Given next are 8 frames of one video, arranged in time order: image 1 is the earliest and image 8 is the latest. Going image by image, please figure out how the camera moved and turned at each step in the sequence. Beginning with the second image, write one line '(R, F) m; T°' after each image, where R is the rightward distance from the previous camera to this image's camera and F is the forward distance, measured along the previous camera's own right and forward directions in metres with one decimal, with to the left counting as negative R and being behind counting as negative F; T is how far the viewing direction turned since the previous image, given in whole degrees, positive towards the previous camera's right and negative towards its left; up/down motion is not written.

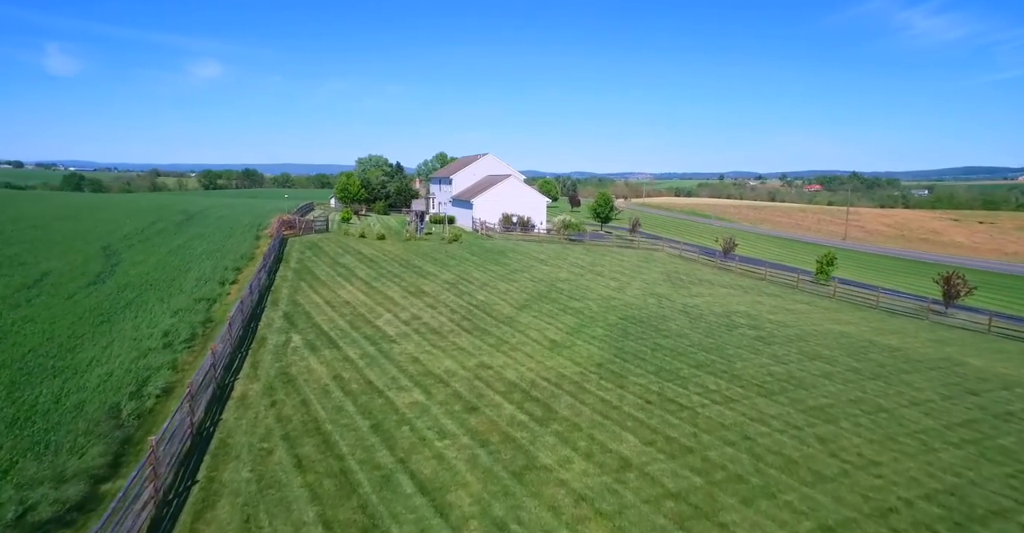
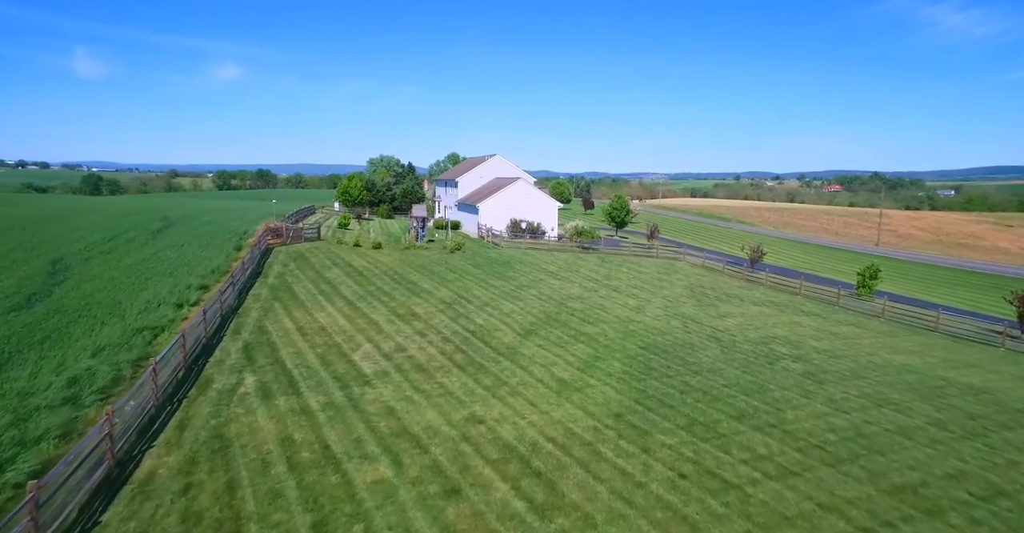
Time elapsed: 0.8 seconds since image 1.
(+0.4, +3.4) m; -1°
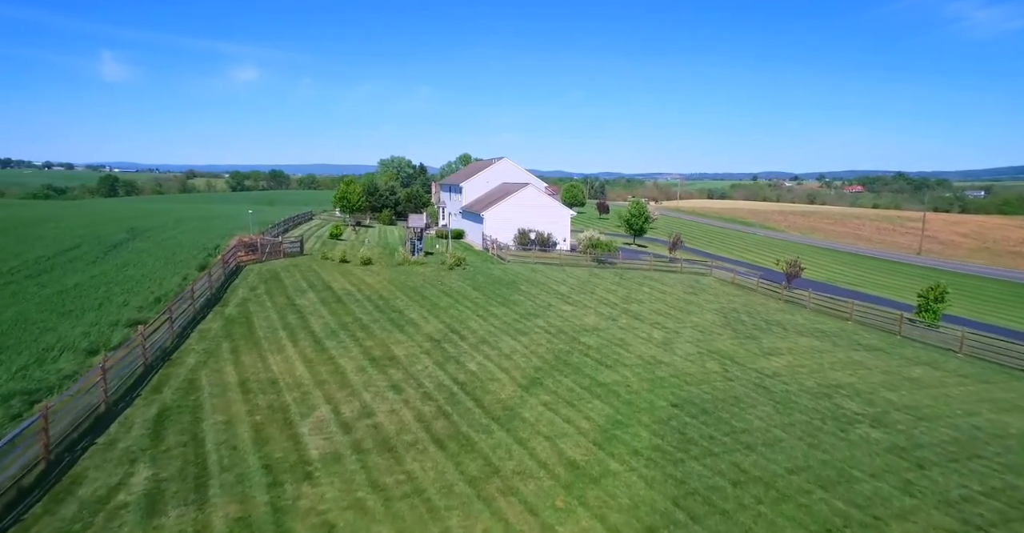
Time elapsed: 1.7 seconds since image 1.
(+0.4, +4.4) m; -1°
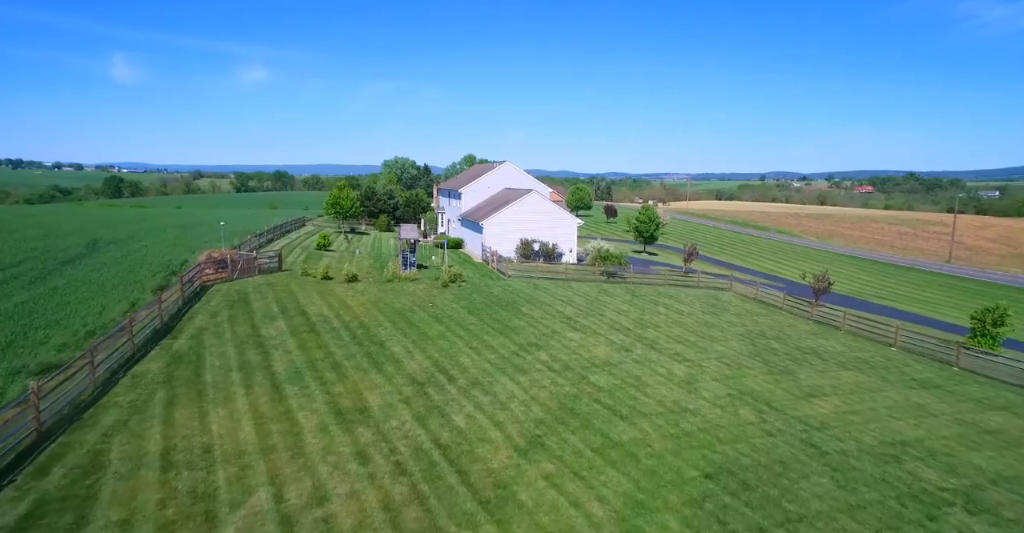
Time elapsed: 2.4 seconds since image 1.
(+0.3, +3.3) m; -1°
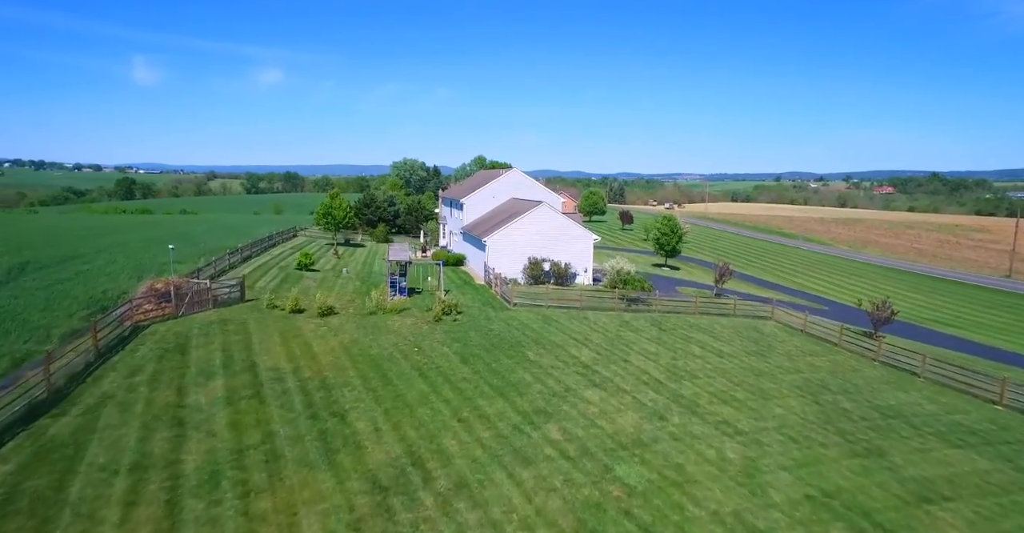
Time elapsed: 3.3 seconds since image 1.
(+0.3, +5.0) m; -1°
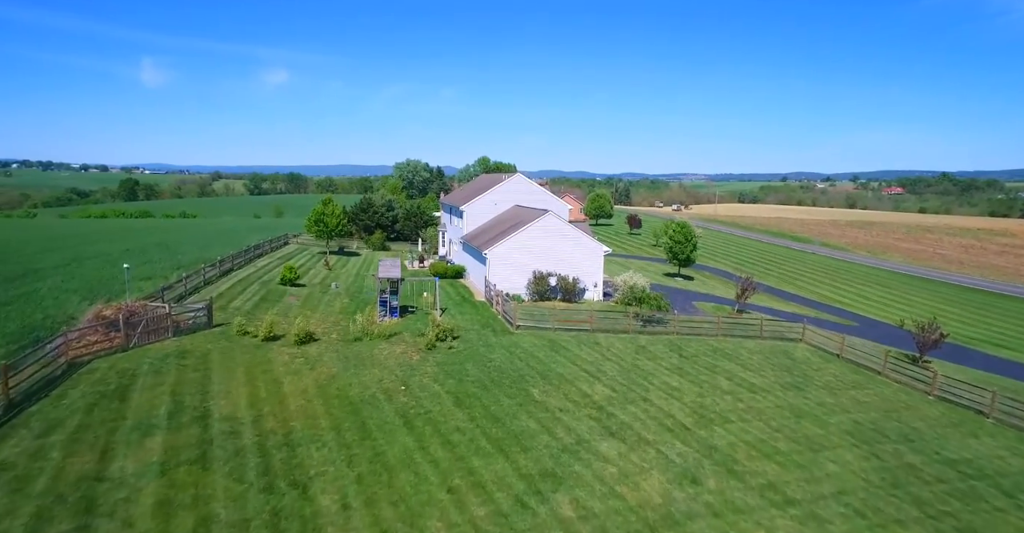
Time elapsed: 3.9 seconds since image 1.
(+0.1, +3.1) m; 0°
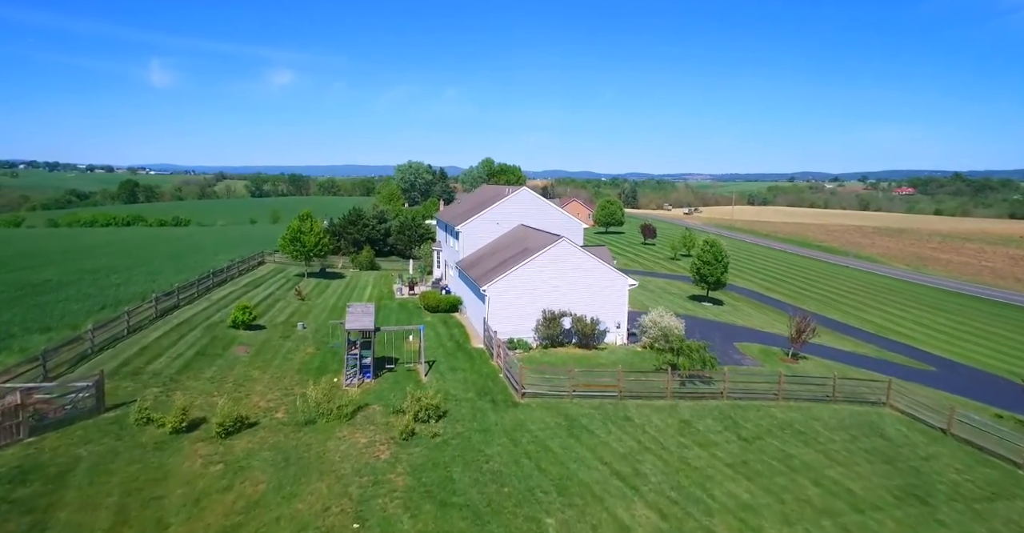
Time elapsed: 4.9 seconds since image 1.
(0.0, +6.2) m; 0°
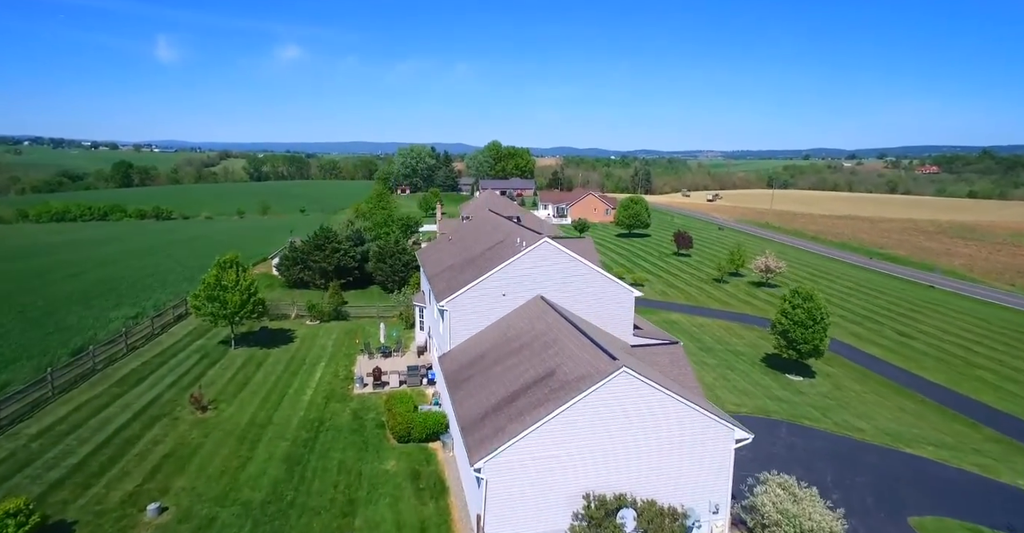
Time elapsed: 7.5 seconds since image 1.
(-0.3, +12.7) m; -1°
